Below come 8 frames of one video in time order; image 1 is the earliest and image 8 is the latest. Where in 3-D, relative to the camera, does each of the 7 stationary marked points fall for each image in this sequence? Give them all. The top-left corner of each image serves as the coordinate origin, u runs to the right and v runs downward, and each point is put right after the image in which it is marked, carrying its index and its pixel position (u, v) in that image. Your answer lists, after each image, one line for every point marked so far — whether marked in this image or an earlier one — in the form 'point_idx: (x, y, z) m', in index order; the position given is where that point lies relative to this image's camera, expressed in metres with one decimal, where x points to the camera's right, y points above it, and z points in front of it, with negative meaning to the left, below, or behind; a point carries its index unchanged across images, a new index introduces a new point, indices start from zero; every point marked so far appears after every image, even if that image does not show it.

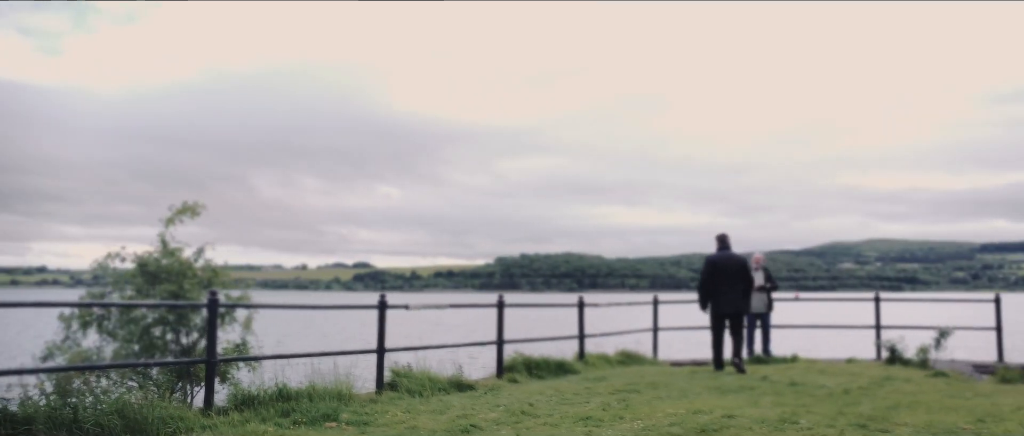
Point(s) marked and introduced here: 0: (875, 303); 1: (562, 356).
0: (+6.8, -1.6, +14.7) m
1: (+0.8, -2.2, +12.3) m
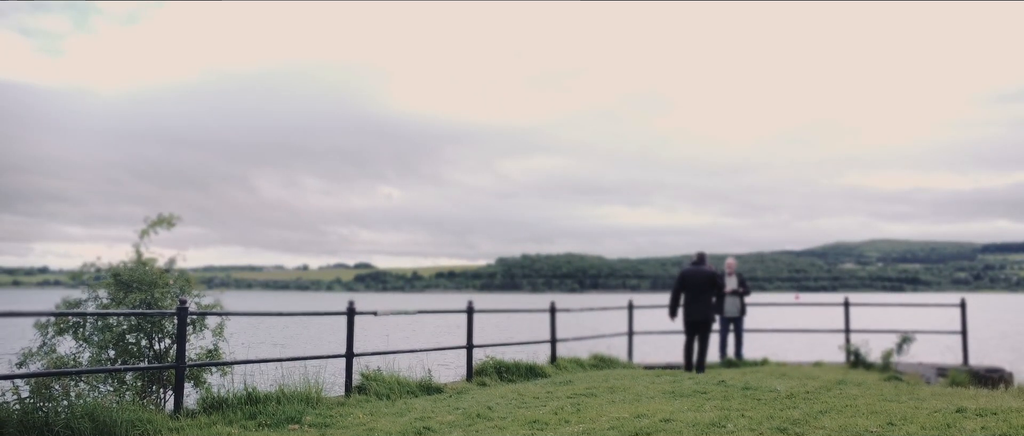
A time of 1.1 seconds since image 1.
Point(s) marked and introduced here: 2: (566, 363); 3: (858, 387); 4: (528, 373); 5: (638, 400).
0: (+6.4, -1.7, +15.1) m
1: (+0.3, -2.3, +12.7) m
2: (+0.9, -2.5, +13.2) m
3: (+4.2, -2.1, +9.5) m
4: (+0.2, -2.4, +12.1) m
5: (+1.4, -2.0, +8.6) m
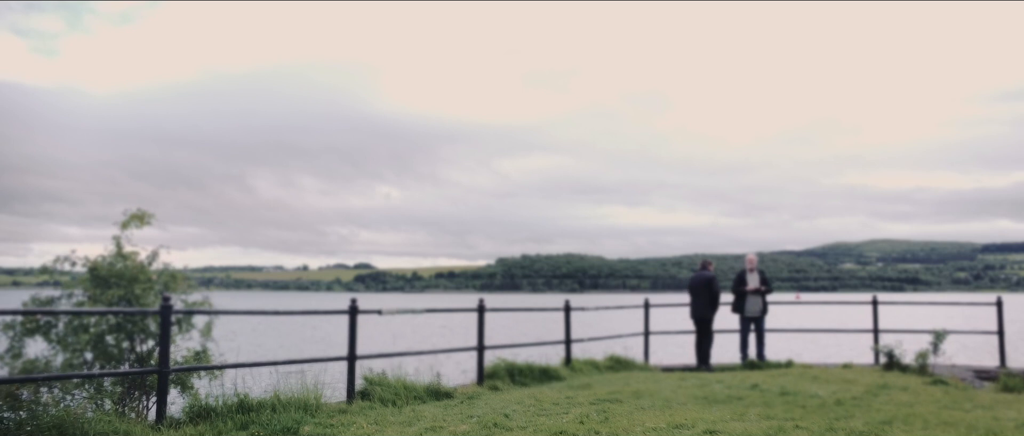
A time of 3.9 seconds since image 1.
0: (+6.6, -1.6, +14.3) m
1: (+0.5, -2.2, +11.9) m
2: (+1.1, -2.4, +12.4) m
3: (+4.4, -2.0, +8.7) m
4: (+0.4, -2.3, +11.3) m
5: (+1.6, -1.9, +7.8) m
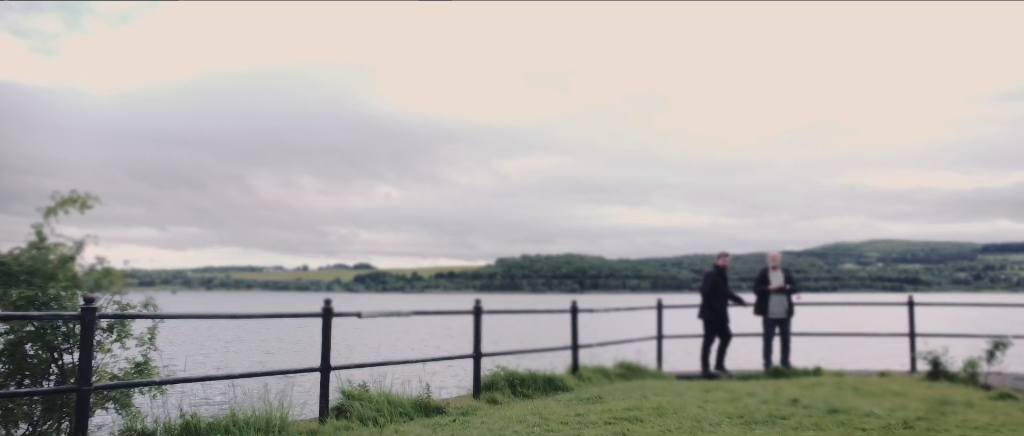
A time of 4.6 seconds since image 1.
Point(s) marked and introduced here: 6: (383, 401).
0: (+6.6, -1.5, +13.0) m
1: (+0.5, -2.1, +10.6) m
2: (+1.1, -2.2, +11.2) m
3: (+4.4, -1.8, +7.5) m
4: (+0.4, -2.2, +10.0) m
5: (+1.6, -1.8, +6.5) m
6: (-1.3, -1.8, +7.8) m
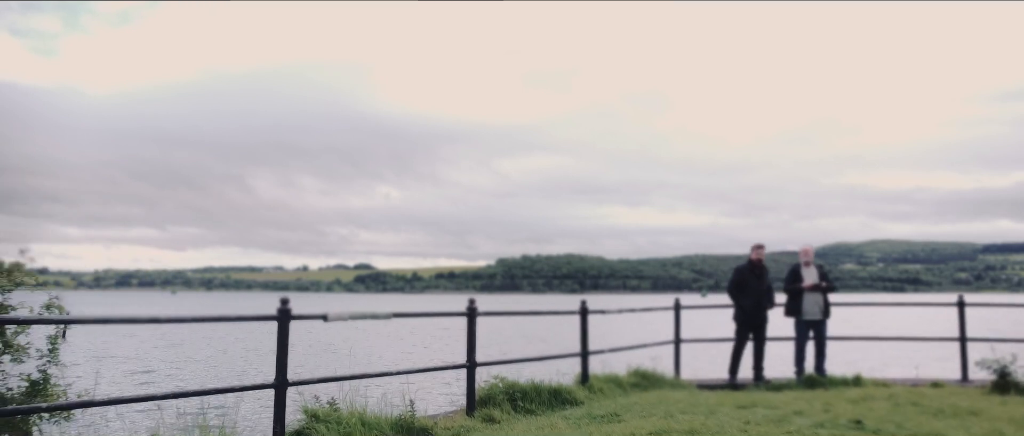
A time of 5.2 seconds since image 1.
0: (+7.9, -1.5, +13.5) m
1: (+1.8, -2.1, +11.1) m
2: (+2.4, -2.3, +11.6) m
3: (+5.7, -1.9, +7.9) m
4: (+1.7, -2.2, +10.5) m
5: (+2.9, -1.8, +7.0) m
6: (0.0, -1.9, +8.3) m
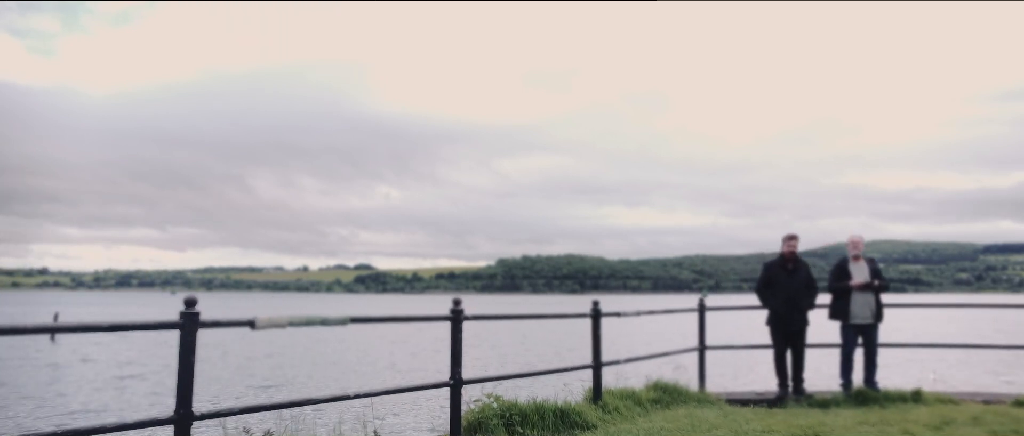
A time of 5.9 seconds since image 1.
0: (+7.7, -1.6, +12.7) m
1: (+1.6, -2.2, +10.3) m
2: (+2.2, -2.3, +10.8) m
3: (+5.5, -1.9, +7.1) m
4: (+1.5, -2.3, +9.7) m
5: (+2.7, -1.9, +6.2) m
6: (-0.2, -2.0, +7.5) m
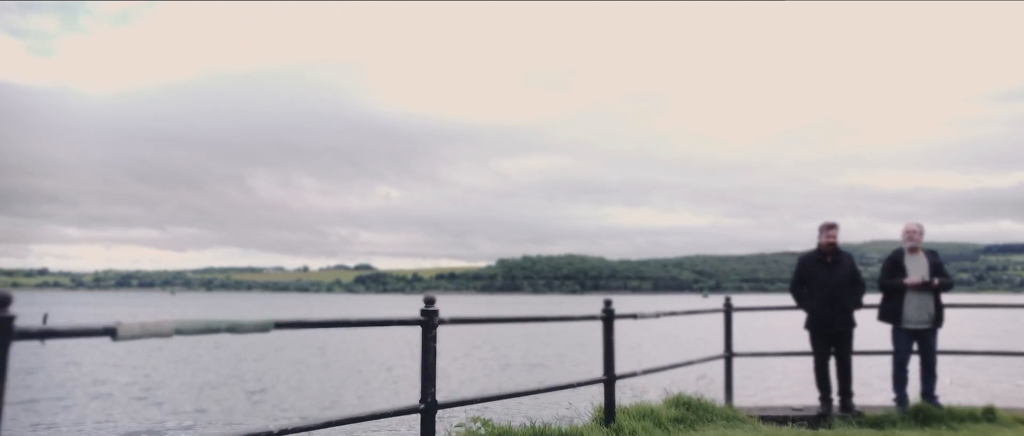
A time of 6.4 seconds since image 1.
0: (+7.7, -1.6, +11.6) m
1: (+1.7, -2.2, +9.2) m
2: (+2.2, -2.3, +9.7) m
3: (+5.5, -1.9, +6.1) m
4: (+1.6, -2.3, +8.6) m
5: (+2.7, -1.8, +5.1) m
6: (-0.2, -1.9, +6.4) m
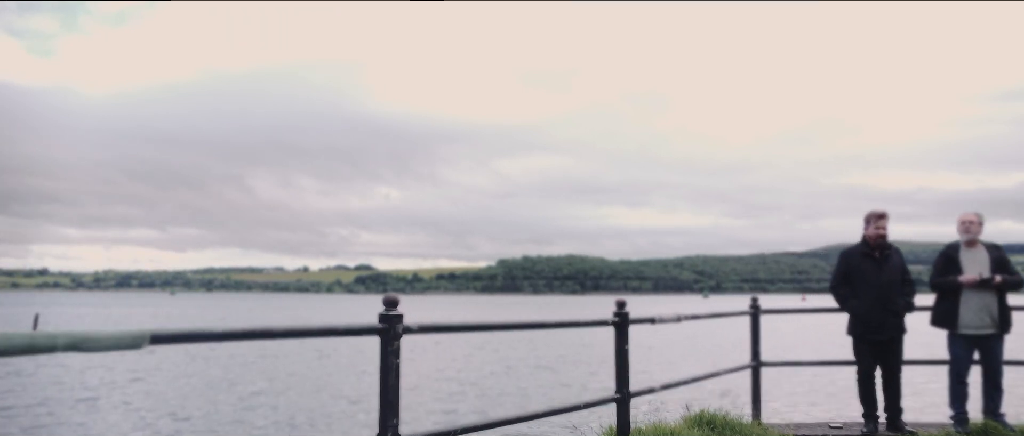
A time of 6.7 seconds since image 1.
0: (+7.7, -1.6, +10.9) m
1: (+1.7, -2.2, +8.5) m
2: (+2.2, -2.3, +9.0) m
3: (+5.5, -1.9, +5.3) m
4: (+1.6, -2.3, +7.8) m
5: (+2.7, -1.8, +4.3) m
6: (-0.2, -1.9, +5.7) m
